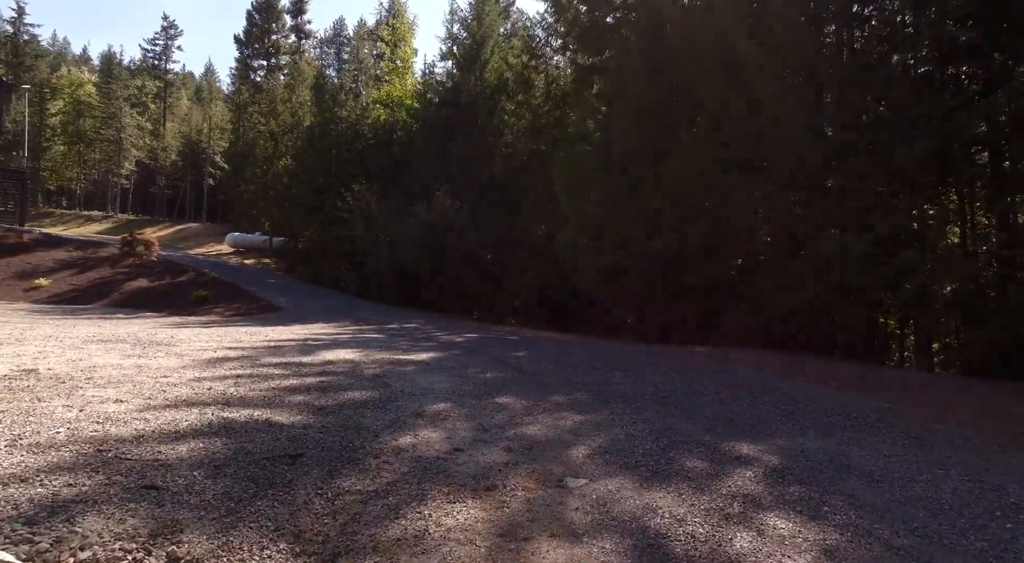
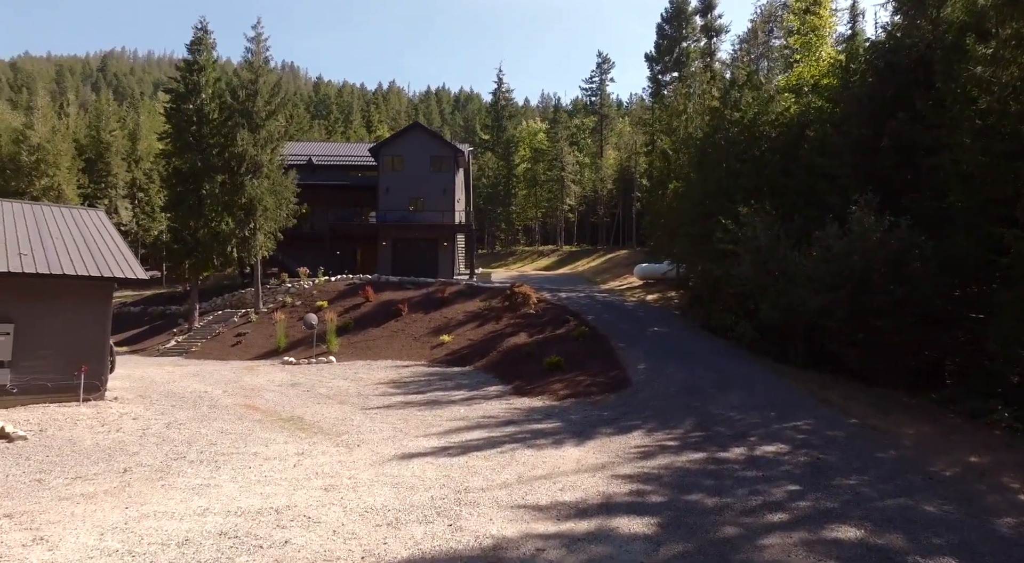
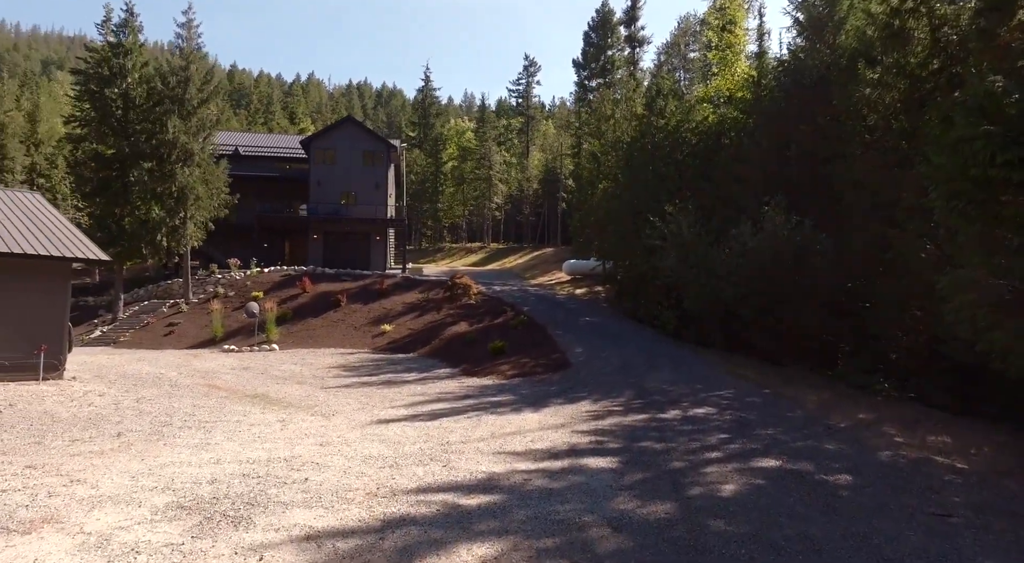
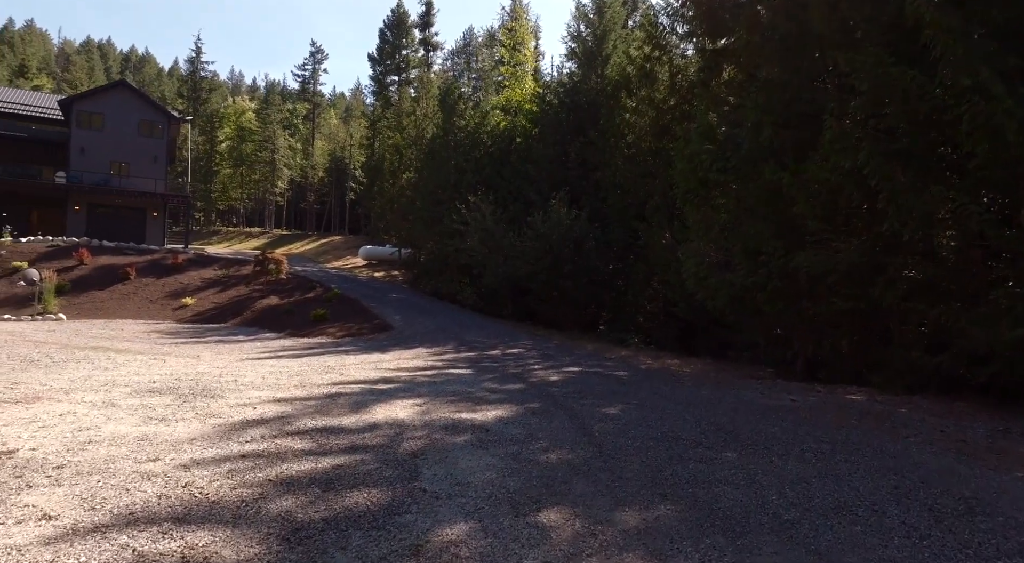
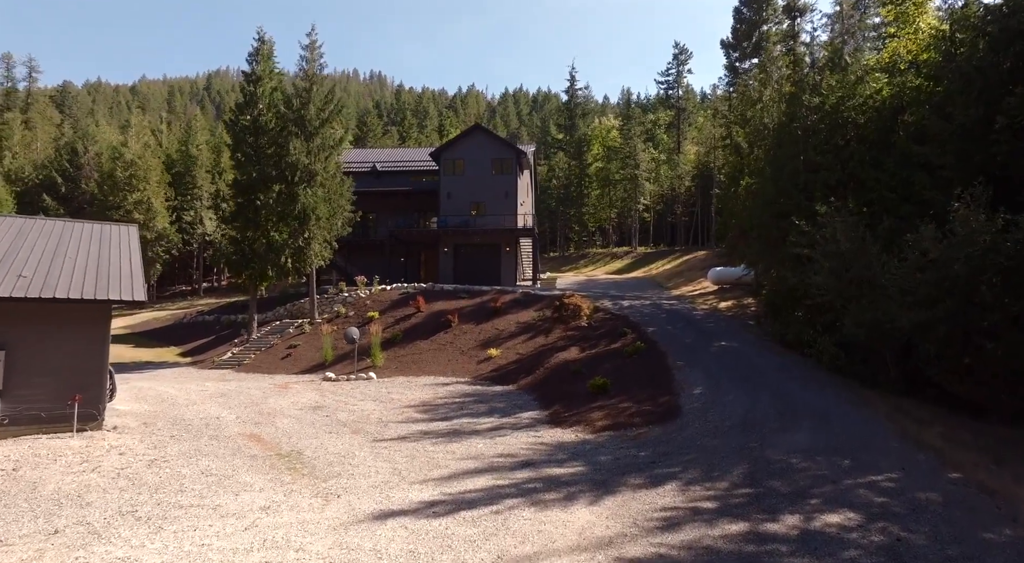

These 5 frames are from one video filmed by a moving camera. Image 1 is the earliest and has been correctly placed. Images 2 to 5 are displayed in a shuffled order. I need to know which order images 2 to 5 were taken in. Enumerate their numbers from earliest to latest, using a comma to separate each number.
4, 3, 2, 5
